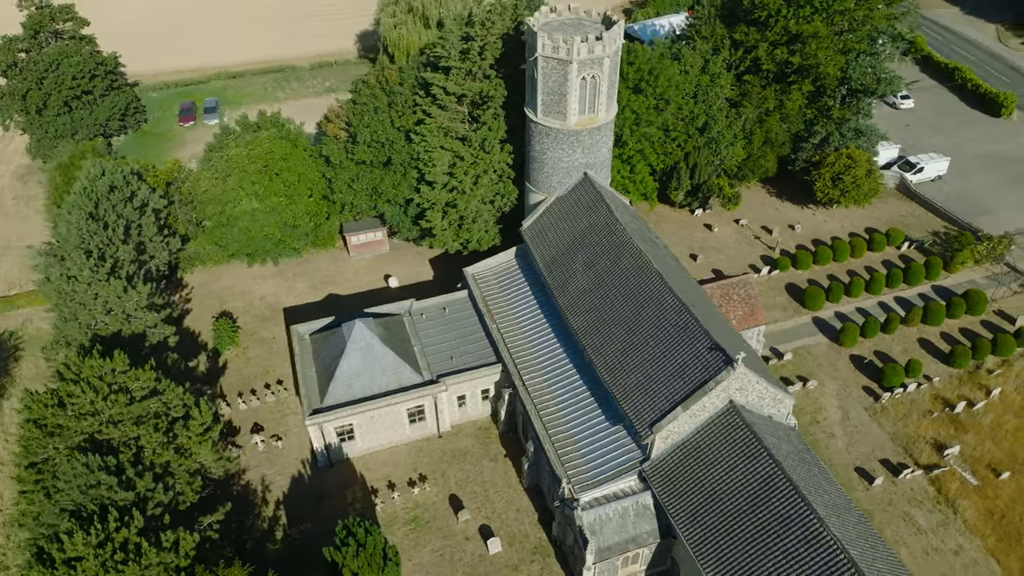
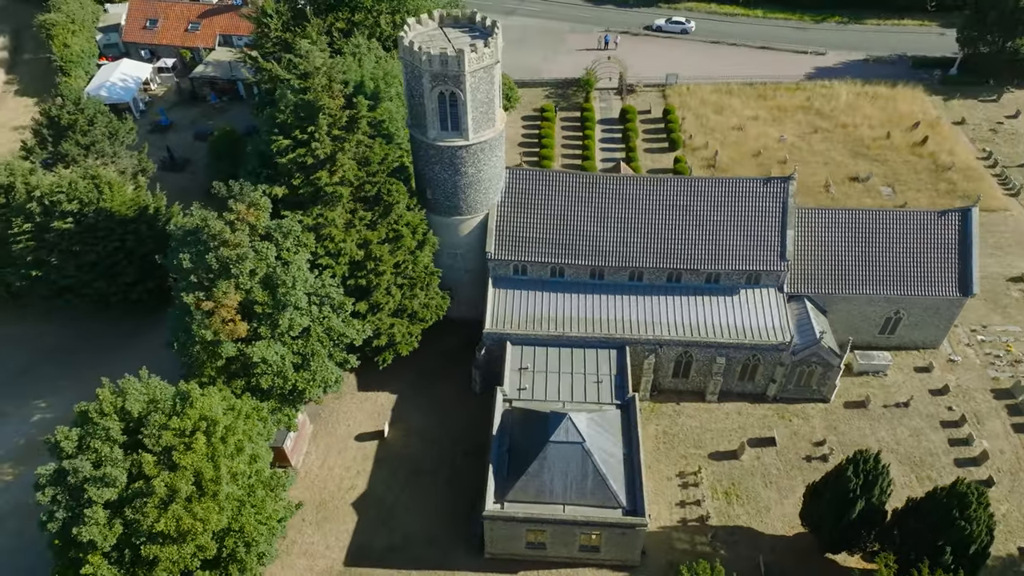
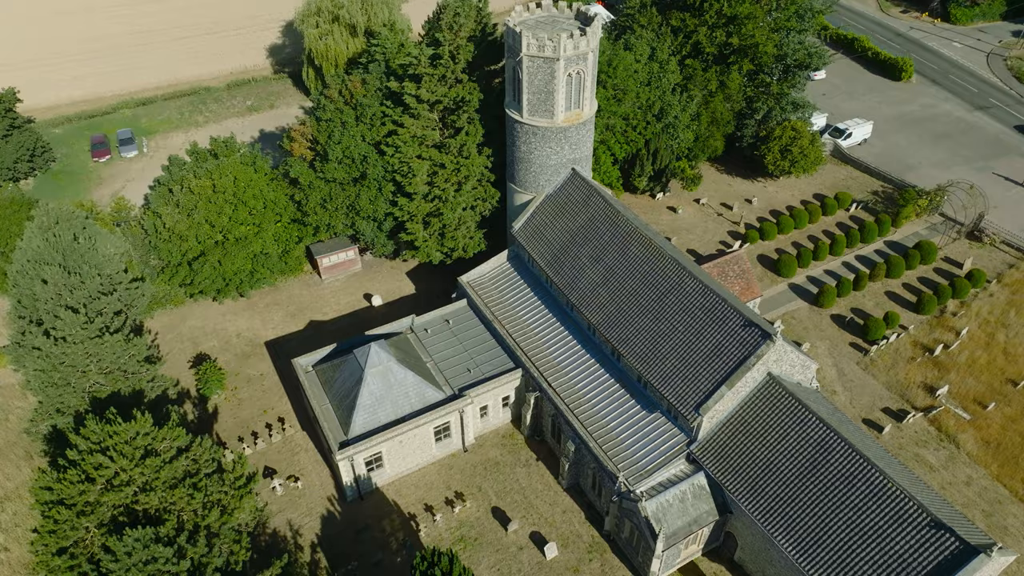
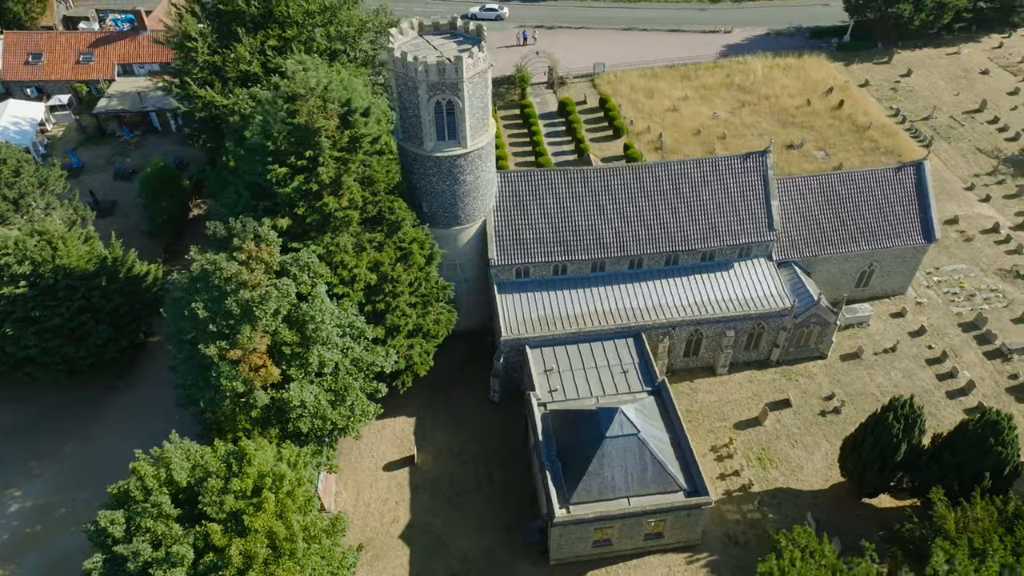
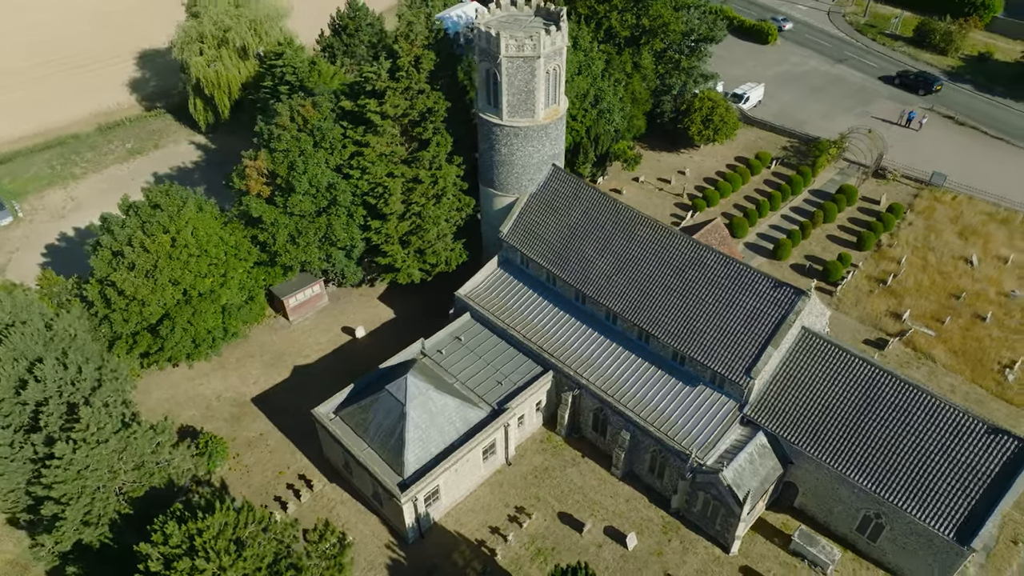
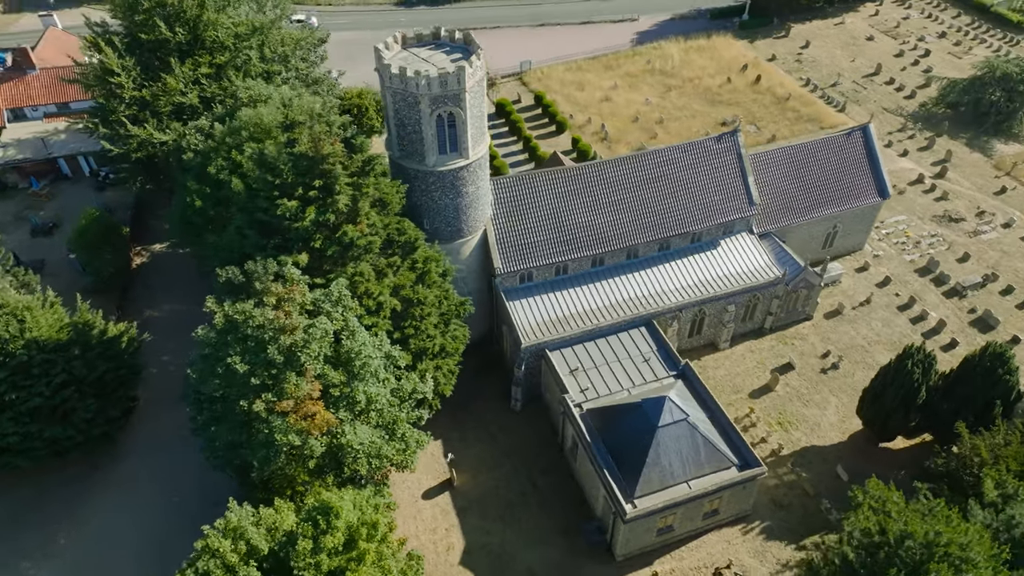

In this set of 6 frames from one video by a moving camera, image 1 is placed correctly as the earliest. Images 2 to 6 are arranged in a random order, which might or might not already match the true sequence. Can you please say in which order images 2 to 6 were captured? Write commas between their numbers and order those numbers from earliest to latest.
3, 5, 2, 4, 6
